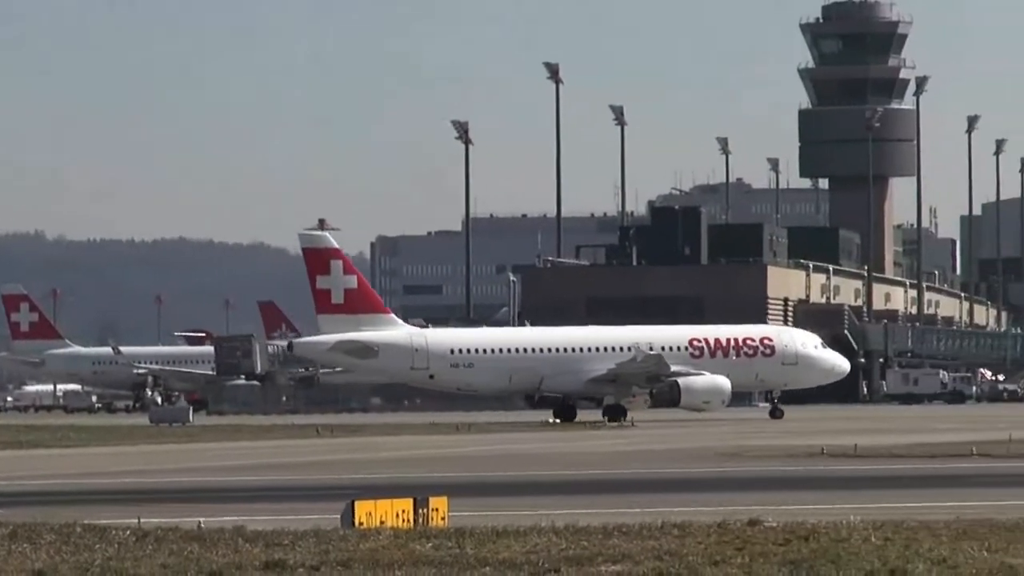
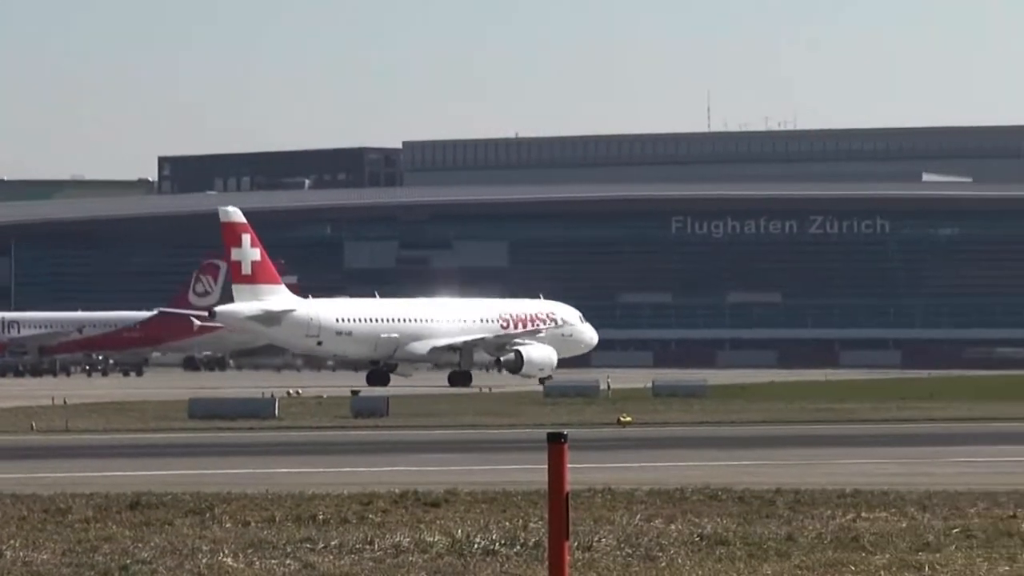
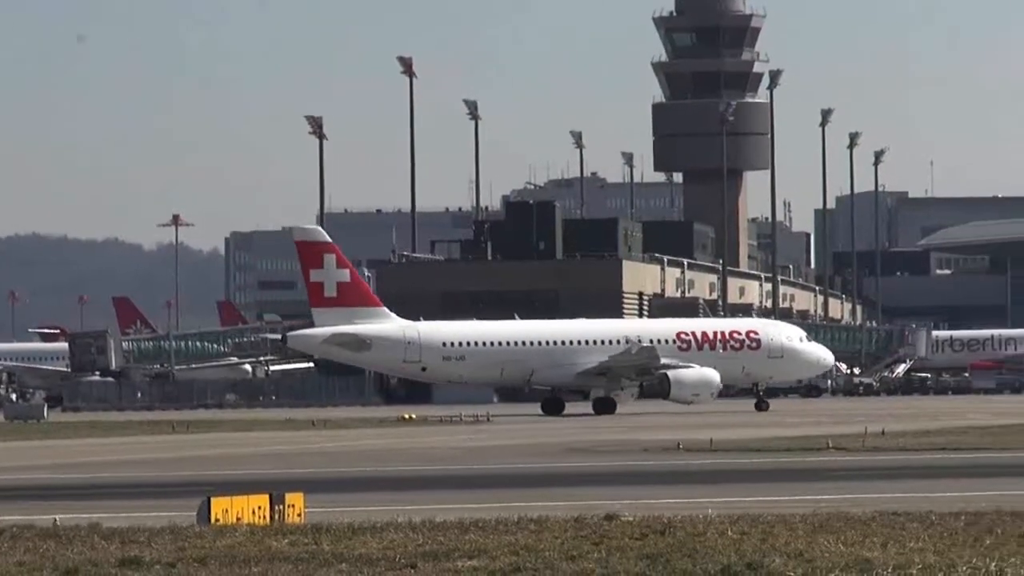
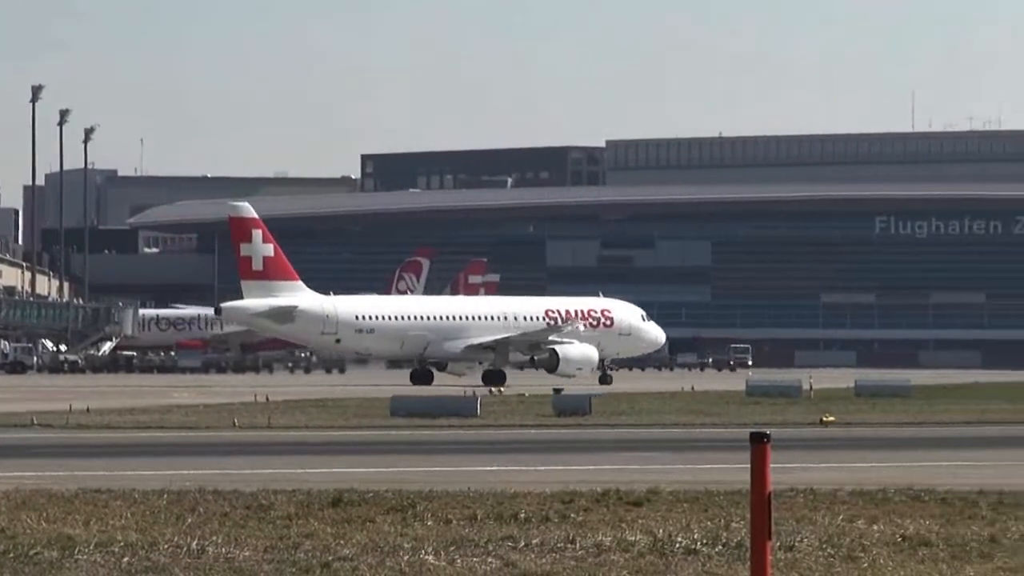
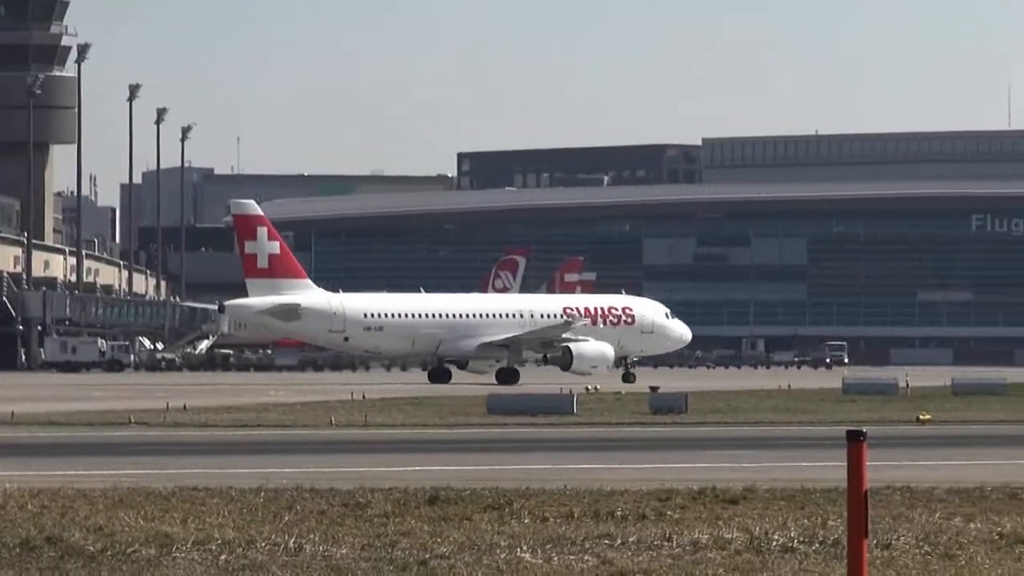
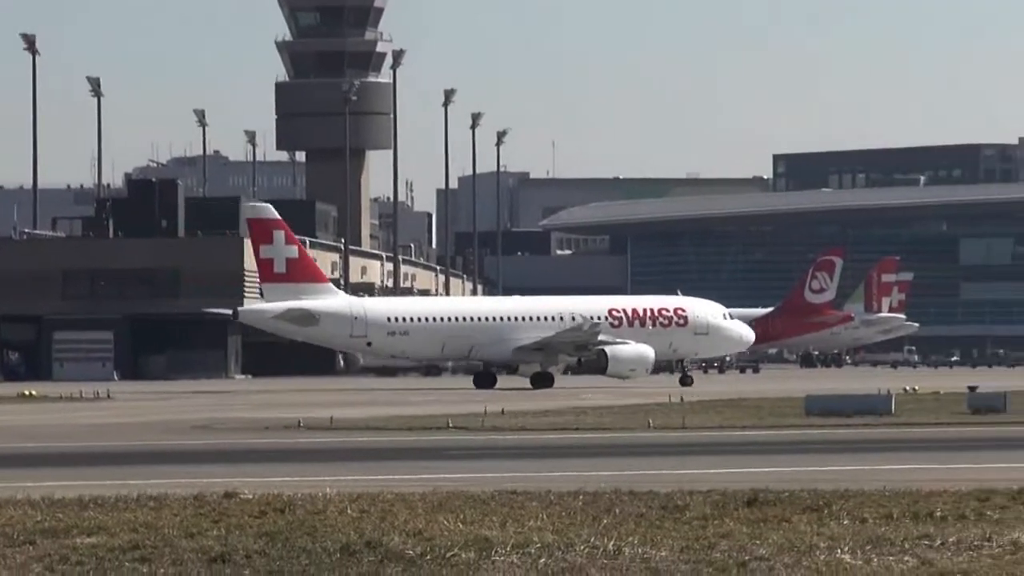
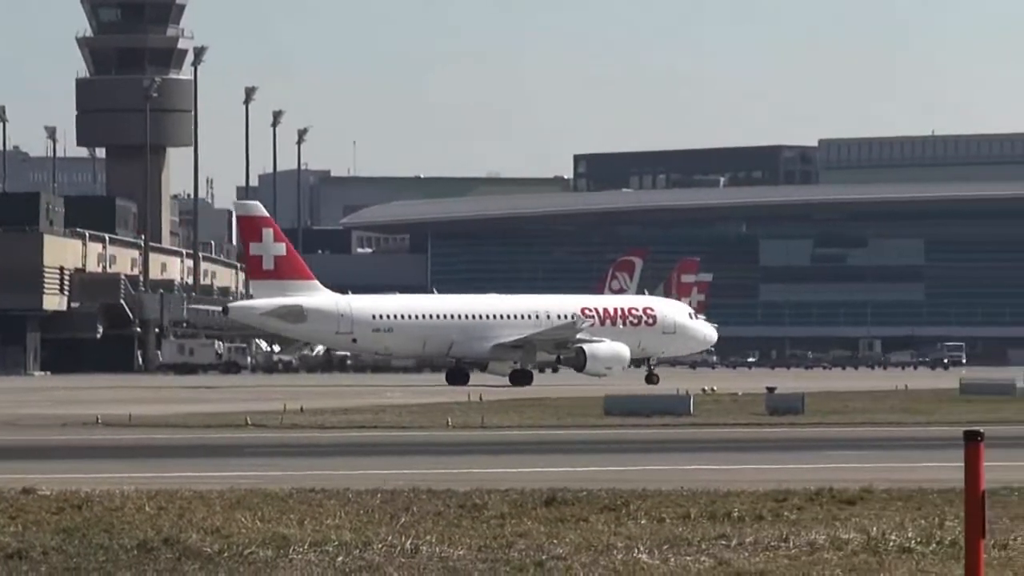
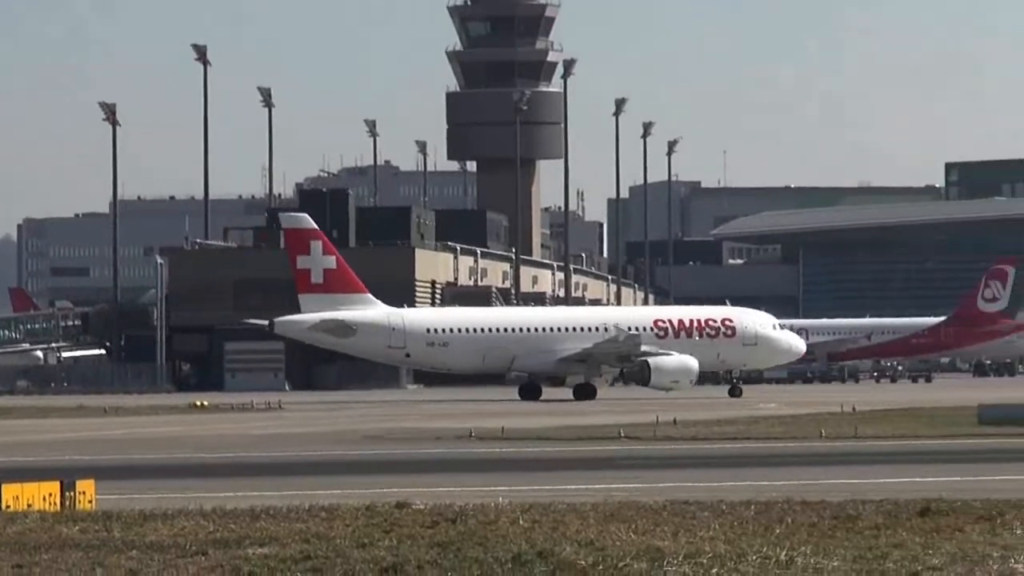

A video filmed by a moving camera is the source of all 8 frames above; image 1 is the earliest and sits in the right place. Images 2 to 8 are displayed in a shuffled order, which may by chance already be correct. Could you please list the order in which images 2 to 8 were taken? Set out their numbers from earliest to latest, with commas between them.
3, 8, 6, 7, 5, 4, 2
